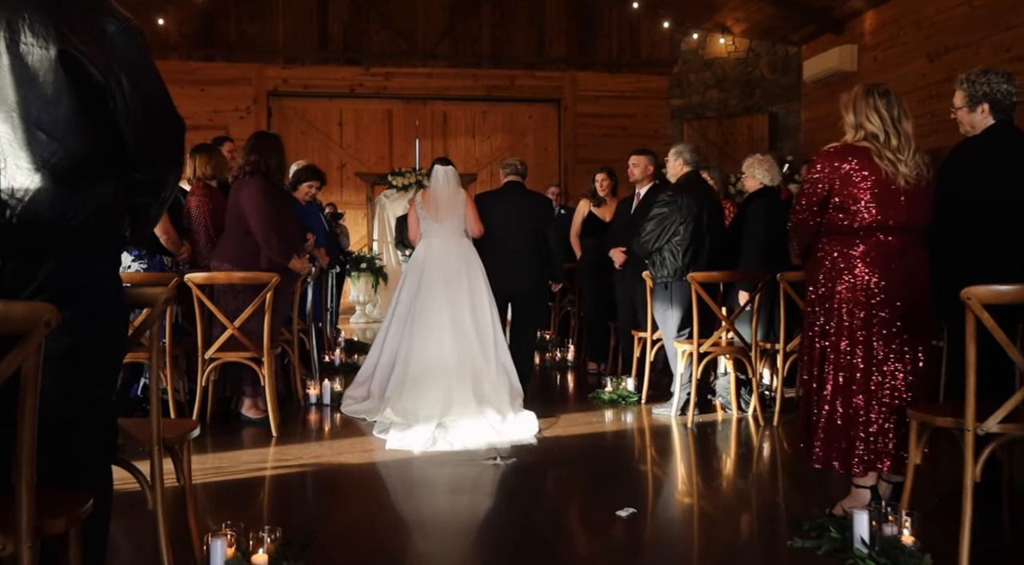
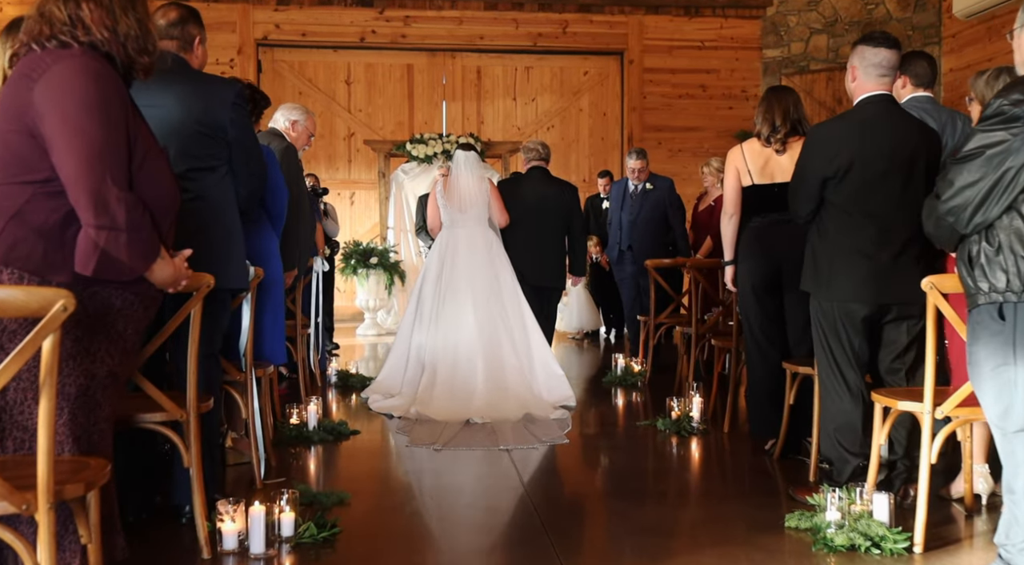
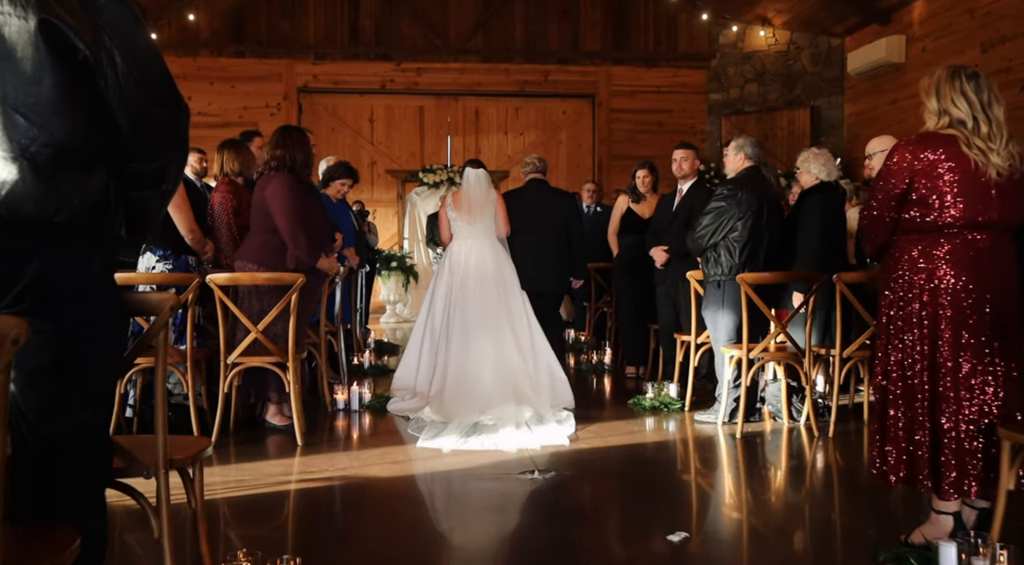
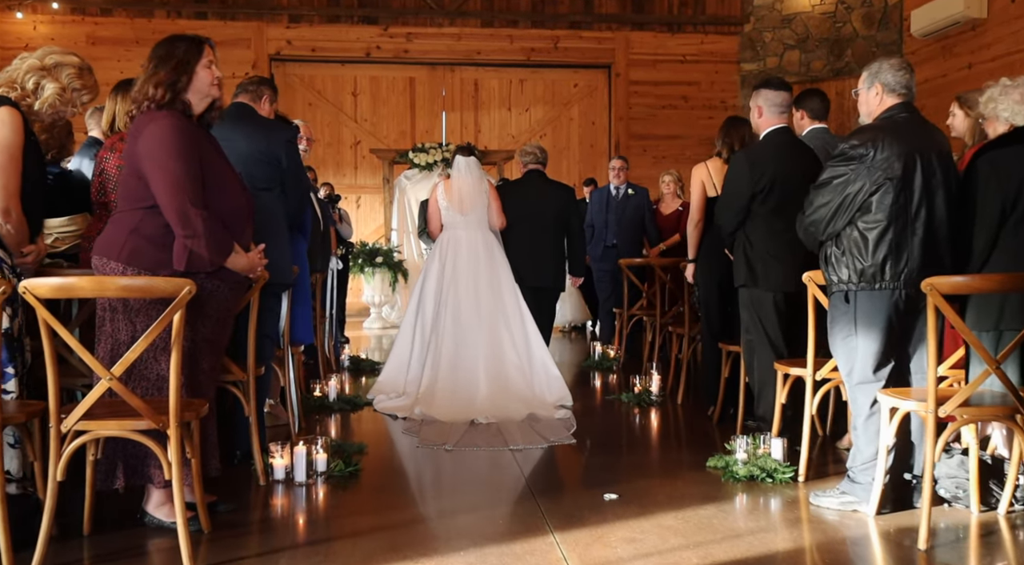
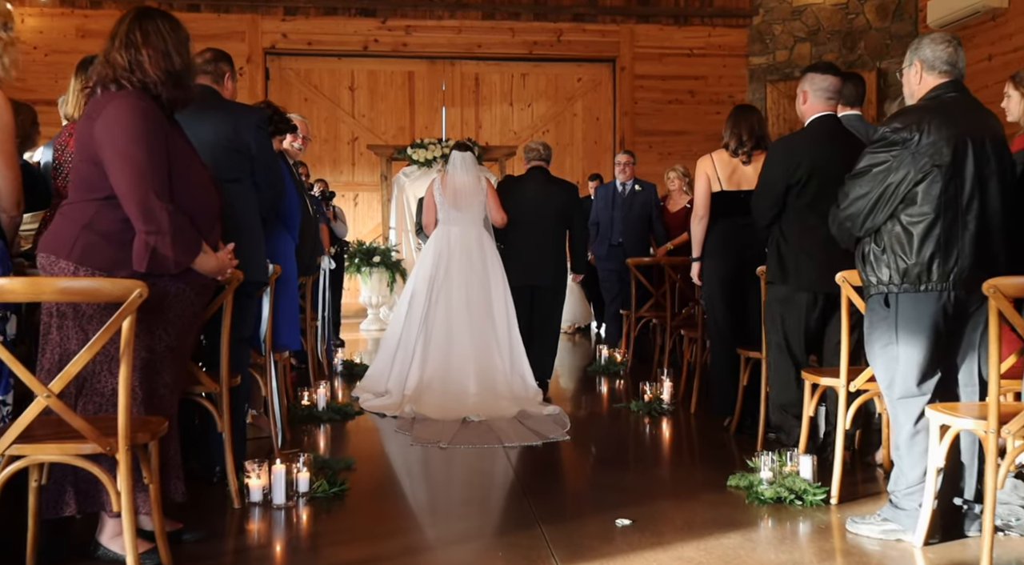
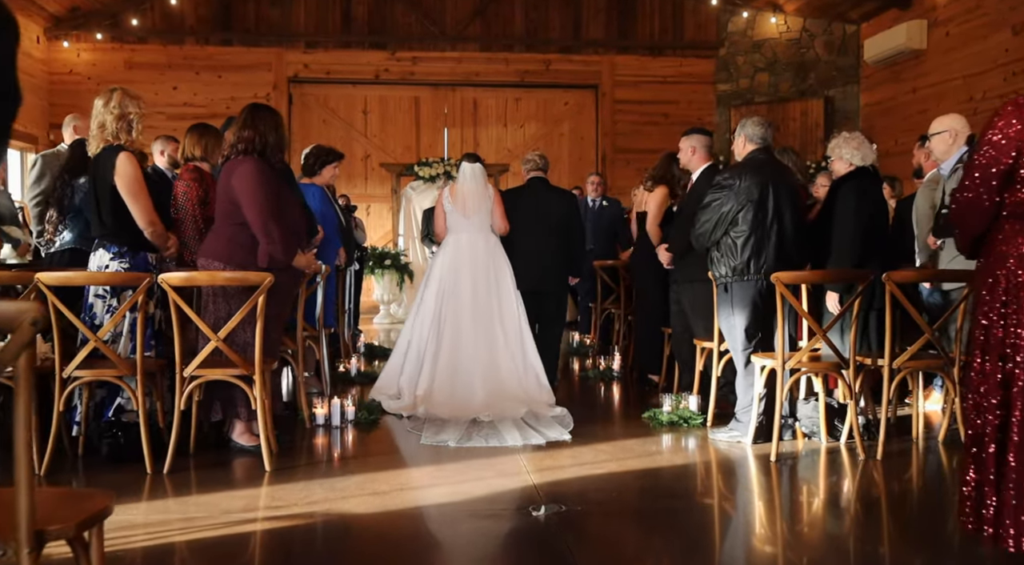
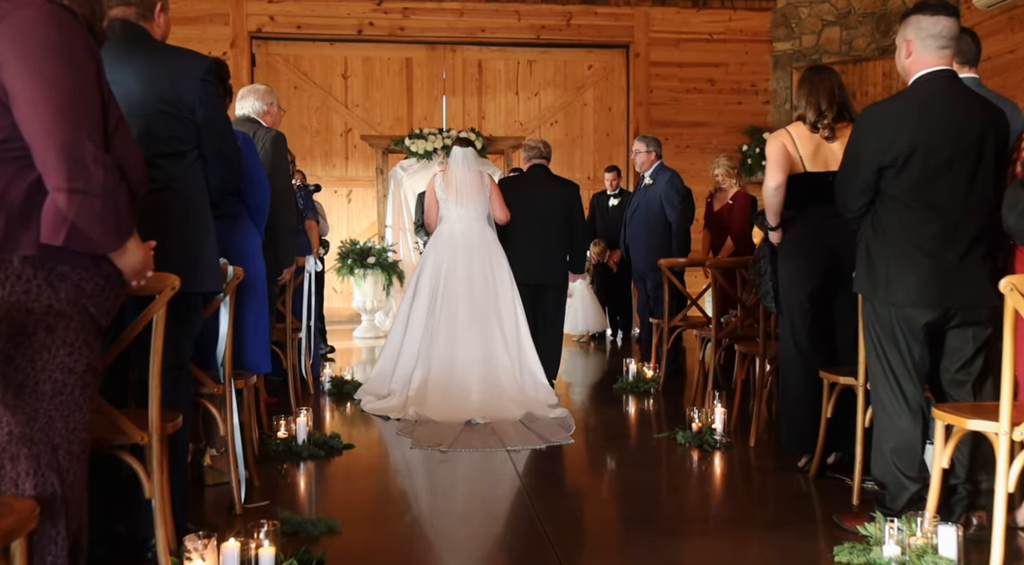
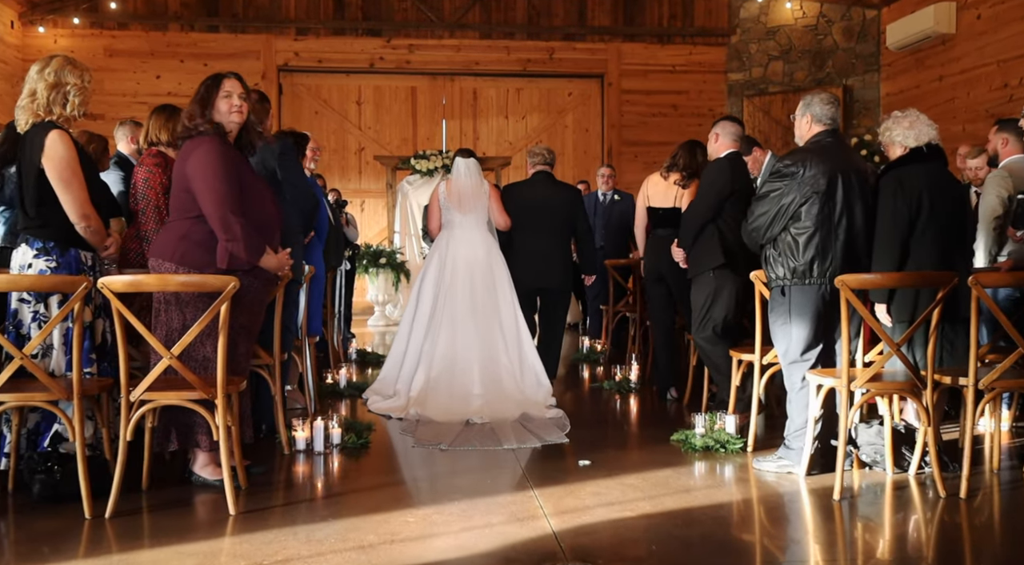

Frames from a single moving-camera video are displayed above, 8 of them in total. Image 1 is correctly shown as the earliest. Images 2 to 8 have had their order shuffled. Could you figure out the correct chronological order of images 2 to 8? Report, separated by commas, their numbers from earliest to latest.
3, 6, 8, 4, 5, 2, 7
